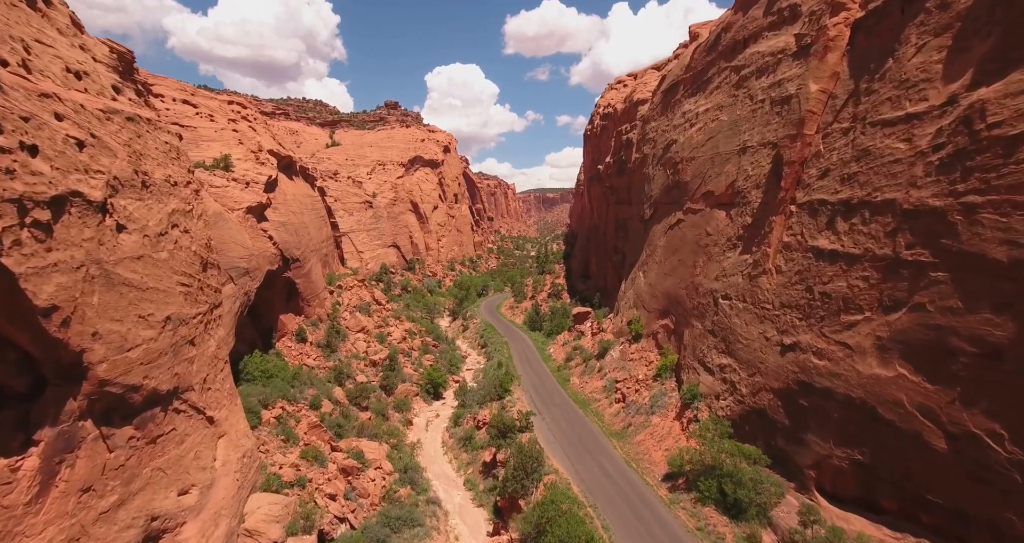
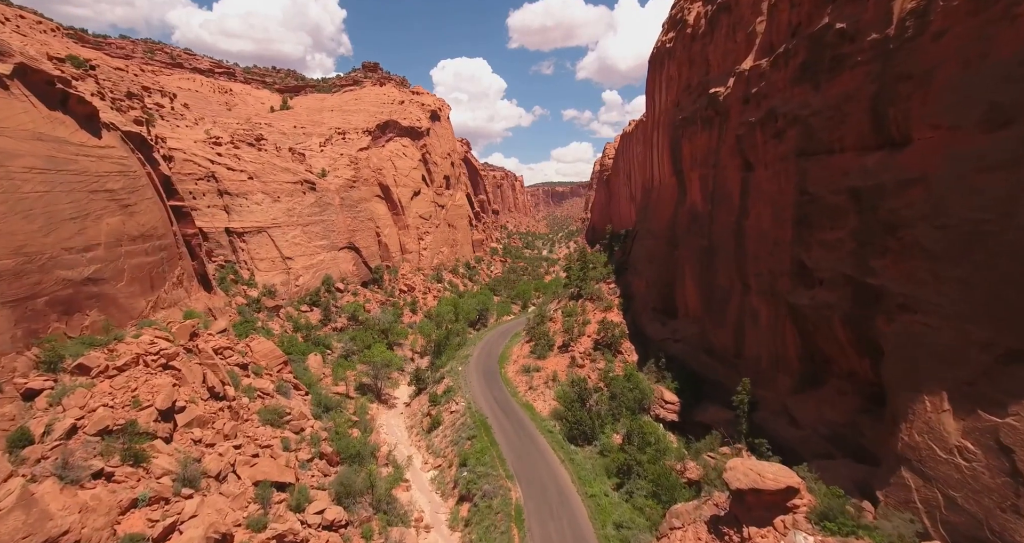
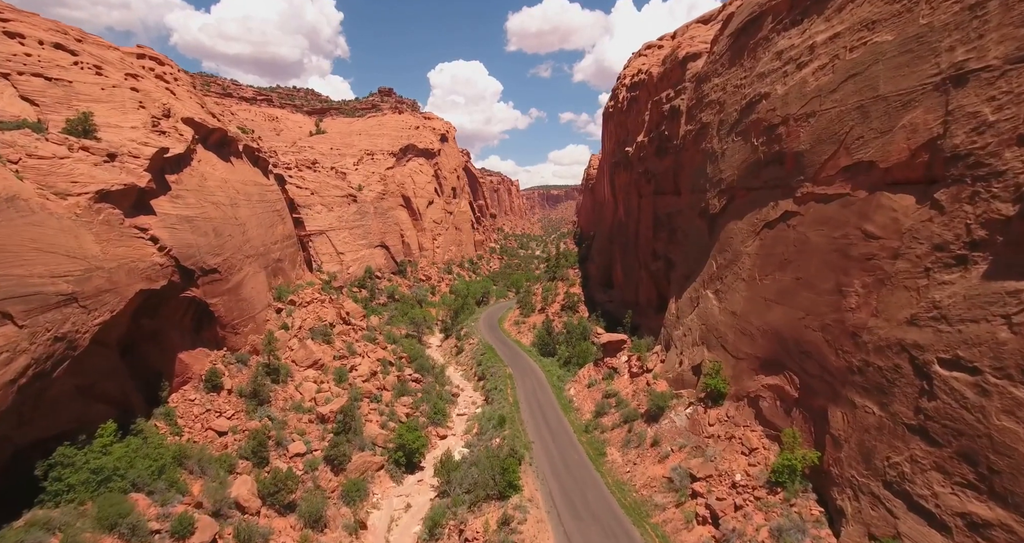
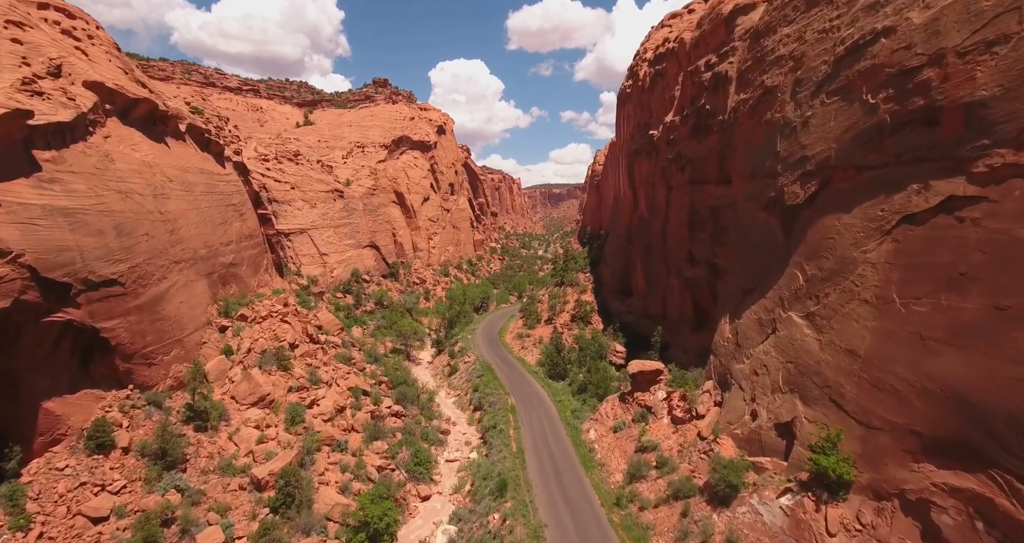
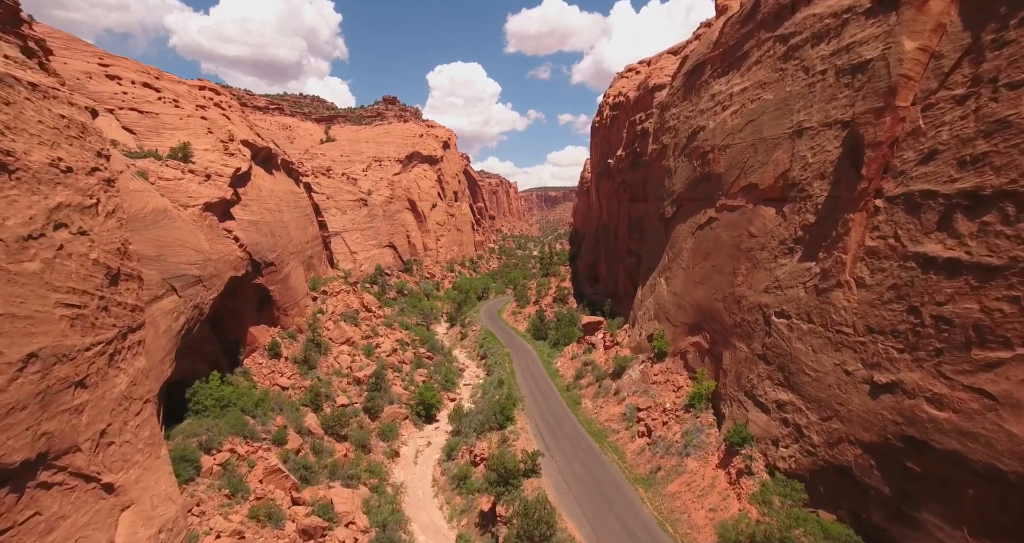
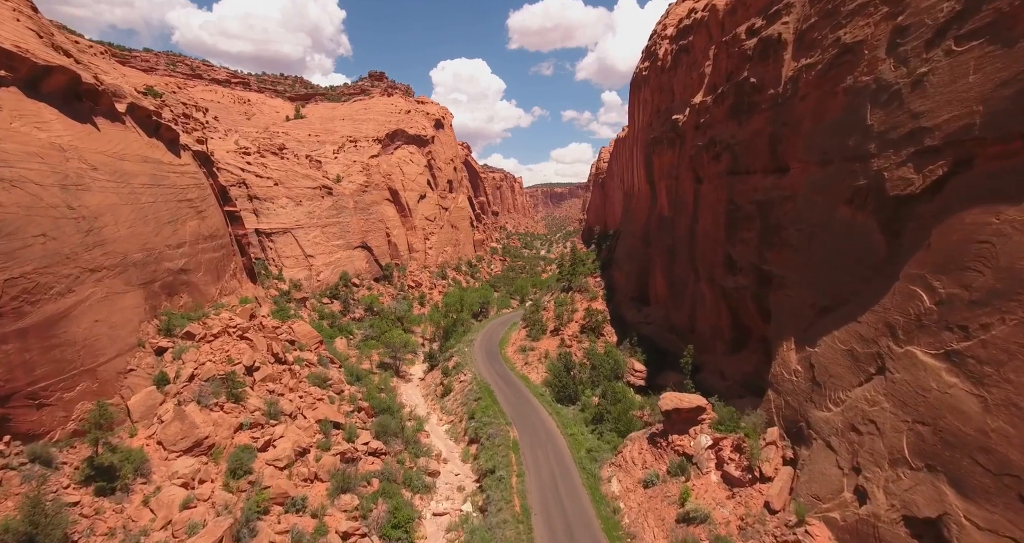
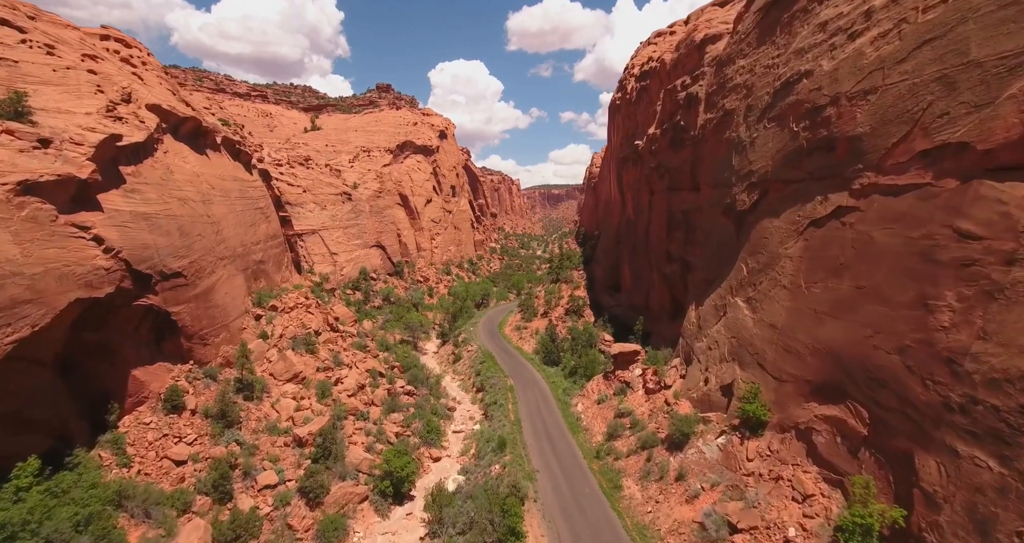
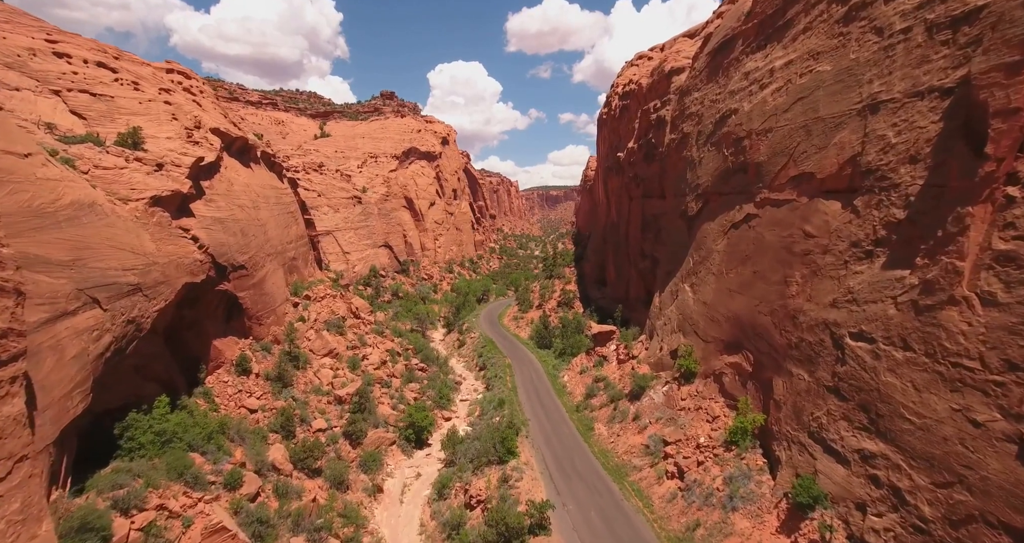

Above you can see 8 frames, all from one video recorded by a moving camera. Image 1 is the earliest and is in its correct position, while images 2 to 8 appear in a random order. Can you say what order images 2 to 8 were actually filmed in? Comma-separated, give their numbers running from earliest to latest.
5, 8, 3, 7, 4, 6, 2
